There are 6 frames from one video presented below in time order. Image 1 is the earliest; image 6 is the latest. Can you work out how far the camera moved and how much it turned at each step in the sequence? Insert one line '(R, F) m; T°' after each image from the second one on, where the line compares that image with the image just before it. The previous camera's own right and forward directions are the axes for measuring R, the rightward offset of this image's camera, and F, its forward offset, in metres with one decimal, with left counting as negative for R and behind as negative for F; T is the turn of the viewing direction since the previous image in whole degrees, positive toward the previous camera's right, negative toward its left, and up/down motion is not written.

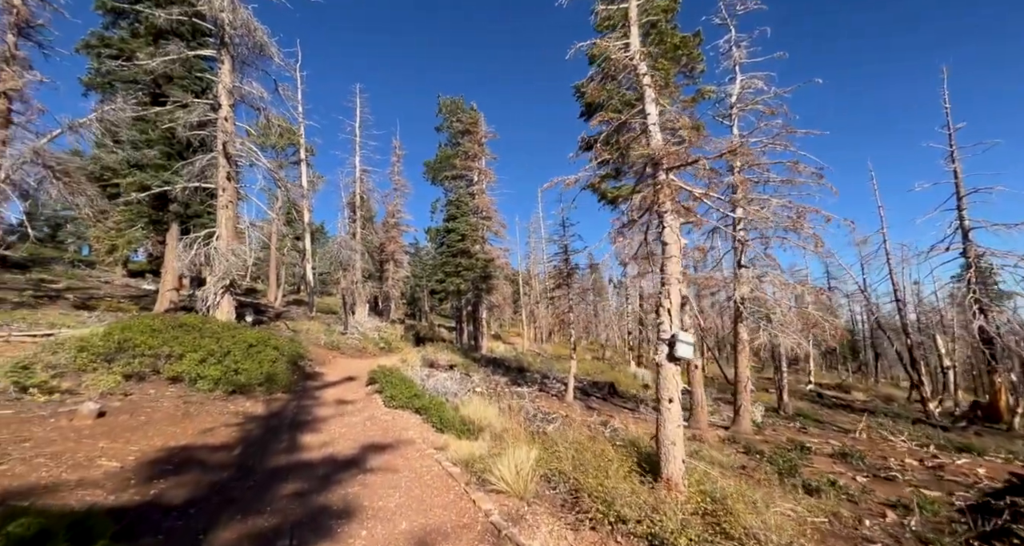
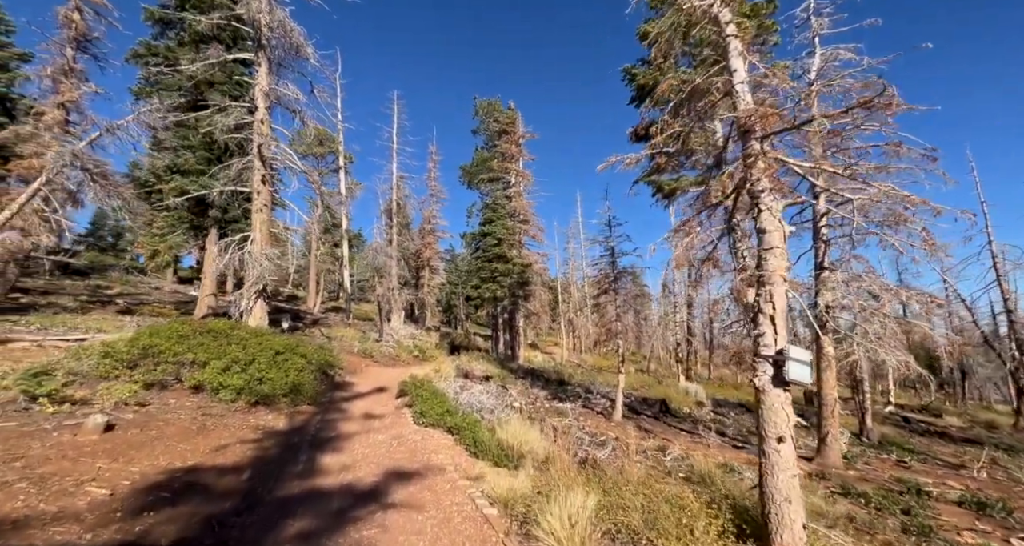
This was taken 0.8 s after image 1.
(-0.2, +1.2) m; -5°
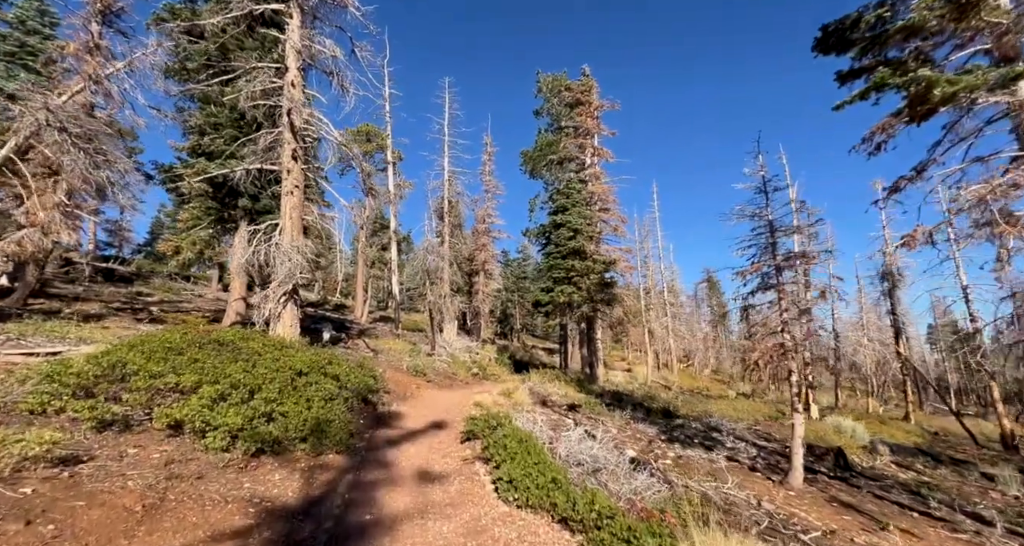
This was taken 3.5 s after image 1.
(-1.5, +3.9) m; -6°
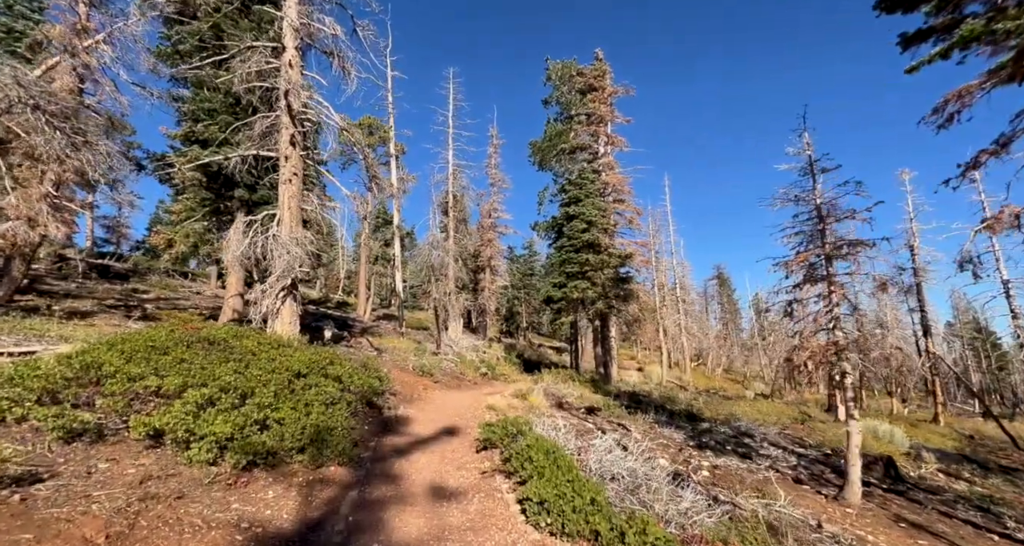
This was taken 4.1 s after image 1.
(-0.4, +0.9) m; 0°
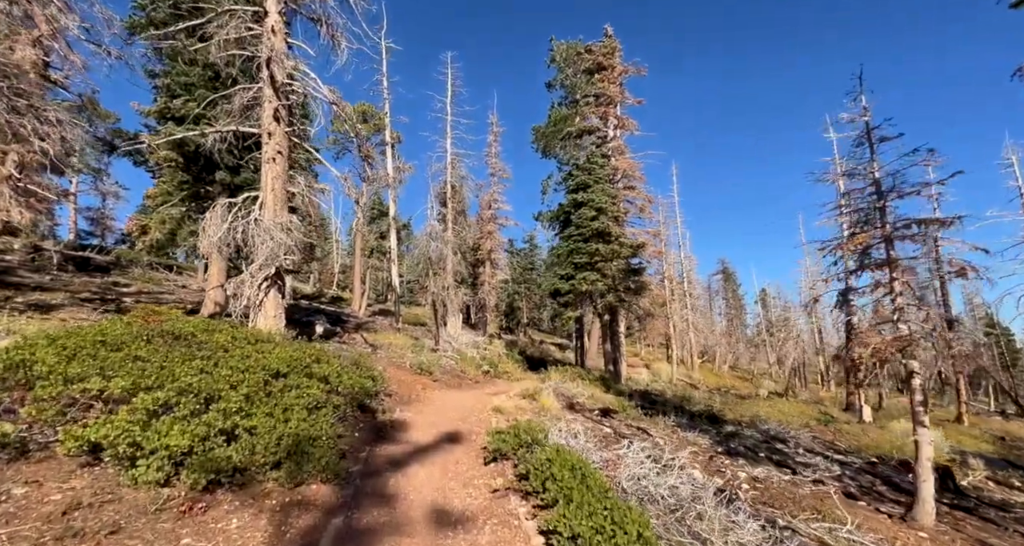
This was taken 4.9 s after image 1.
(-0.3, +1.1) m; 0°
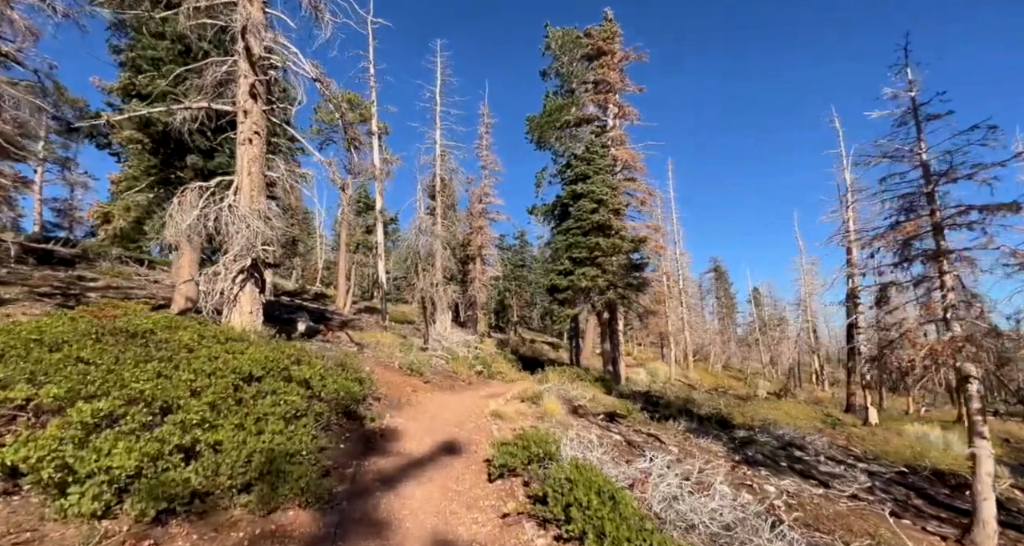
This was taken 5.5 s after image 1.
(-0.3, +0.8) m; +2°
